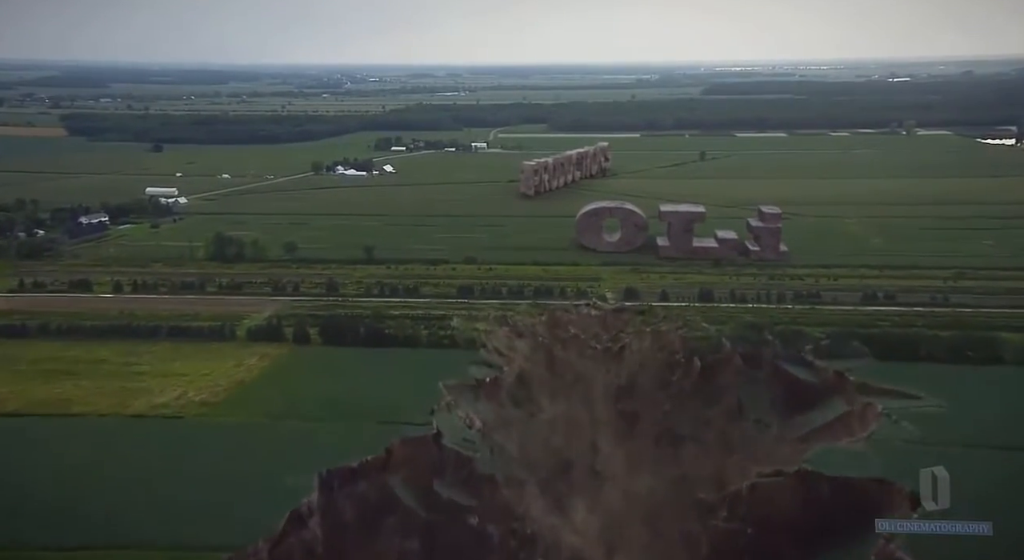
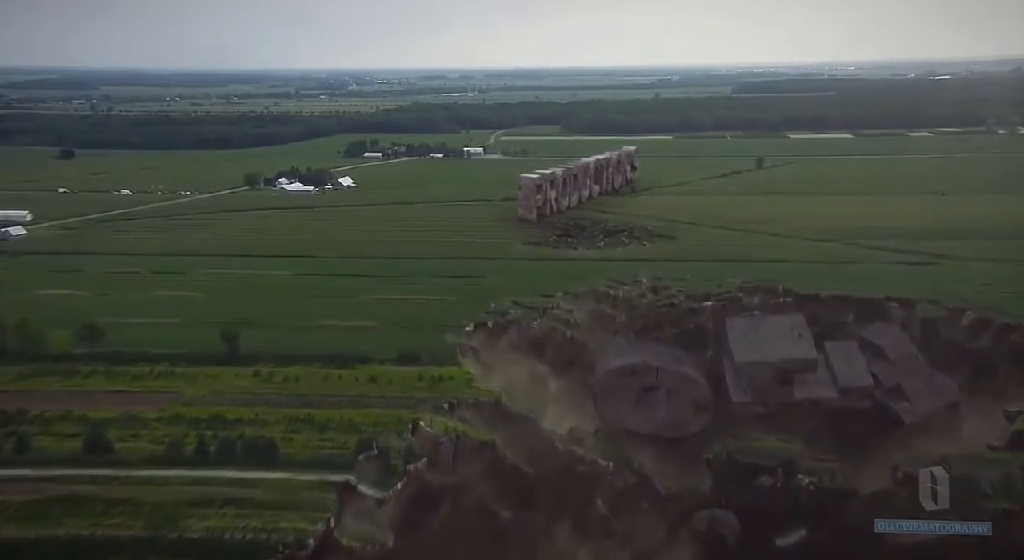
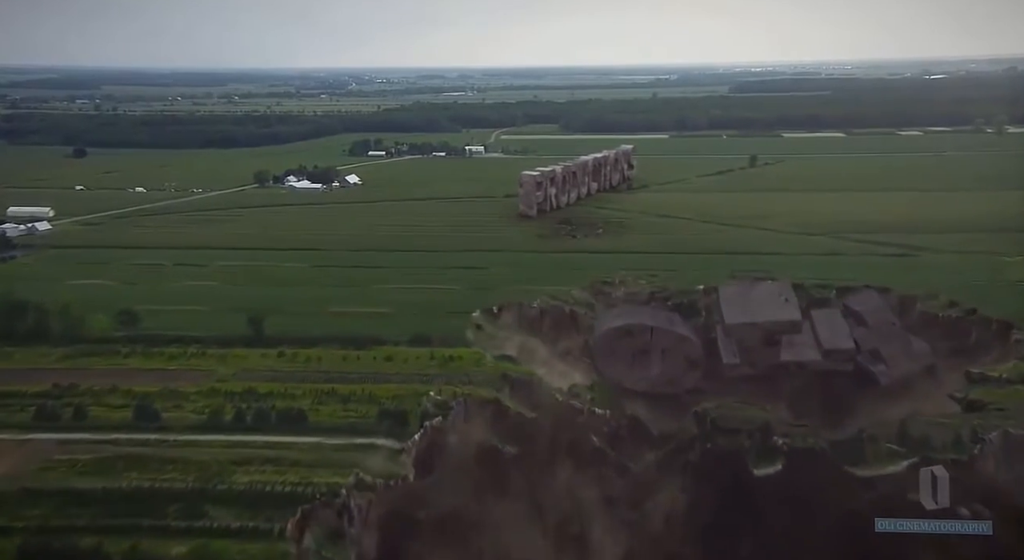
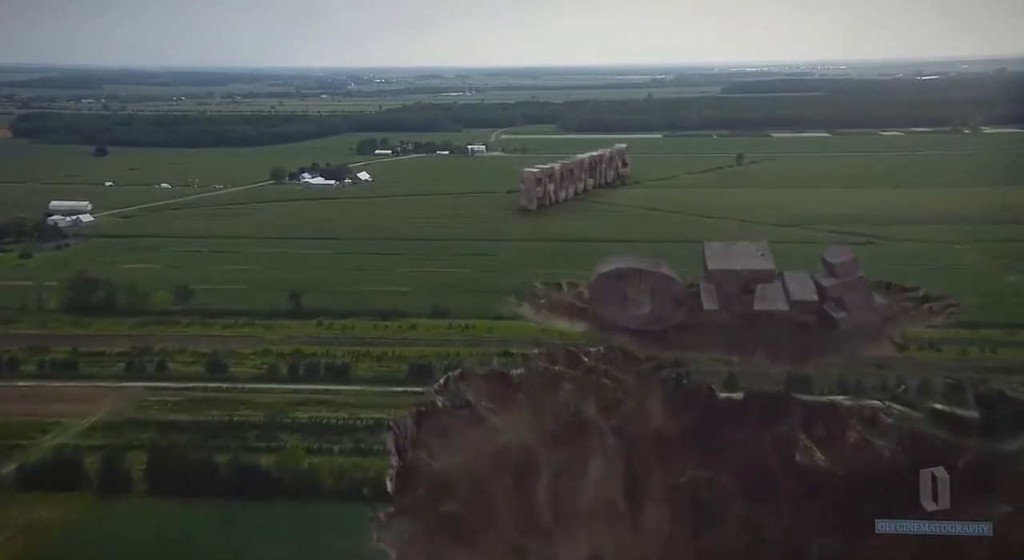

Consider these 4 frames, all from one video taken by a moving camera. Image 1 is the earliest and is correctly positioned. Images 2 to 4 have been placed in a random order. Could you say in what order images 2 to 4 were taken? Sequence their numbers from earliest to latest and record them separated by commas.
4, 3, 2
